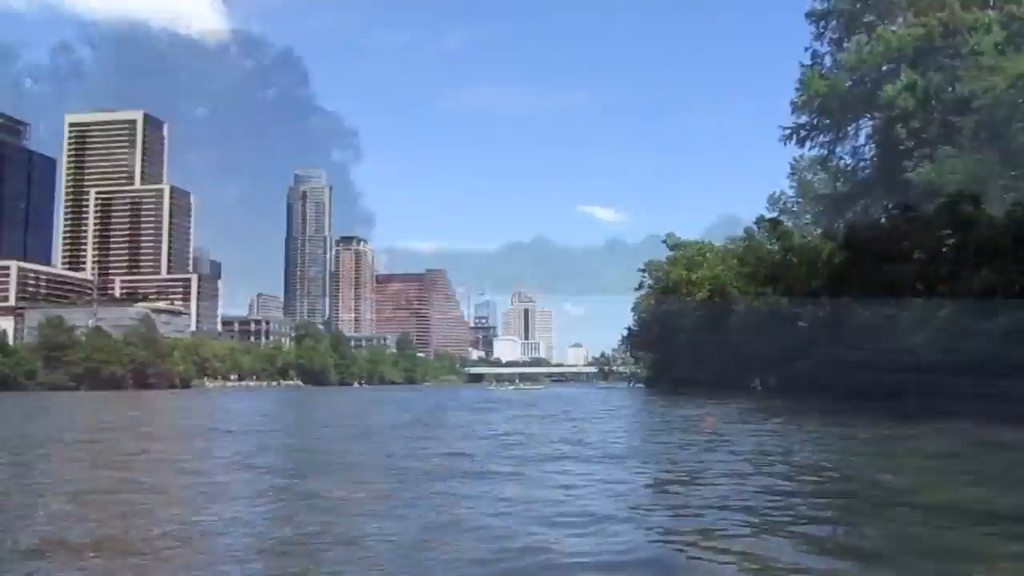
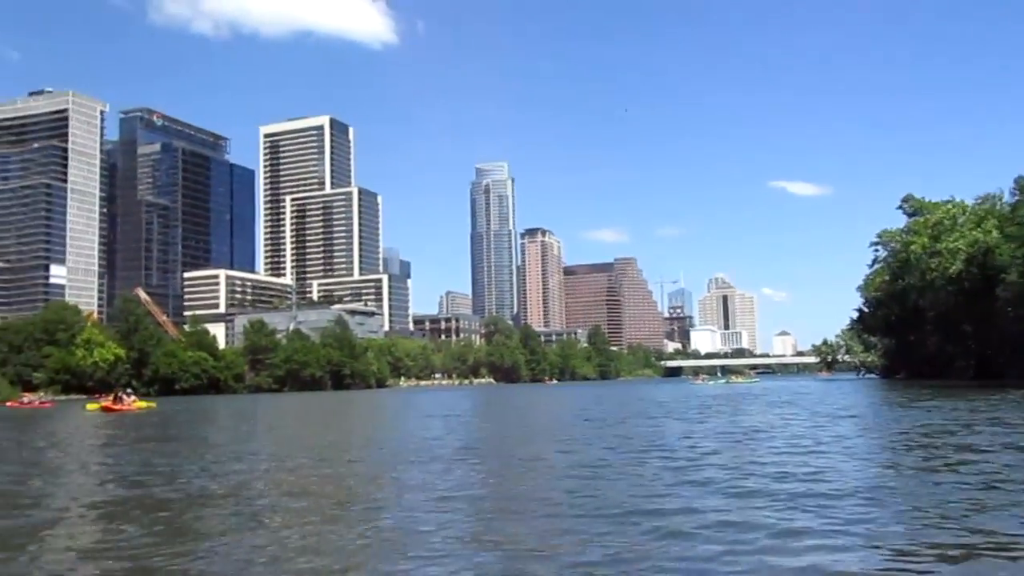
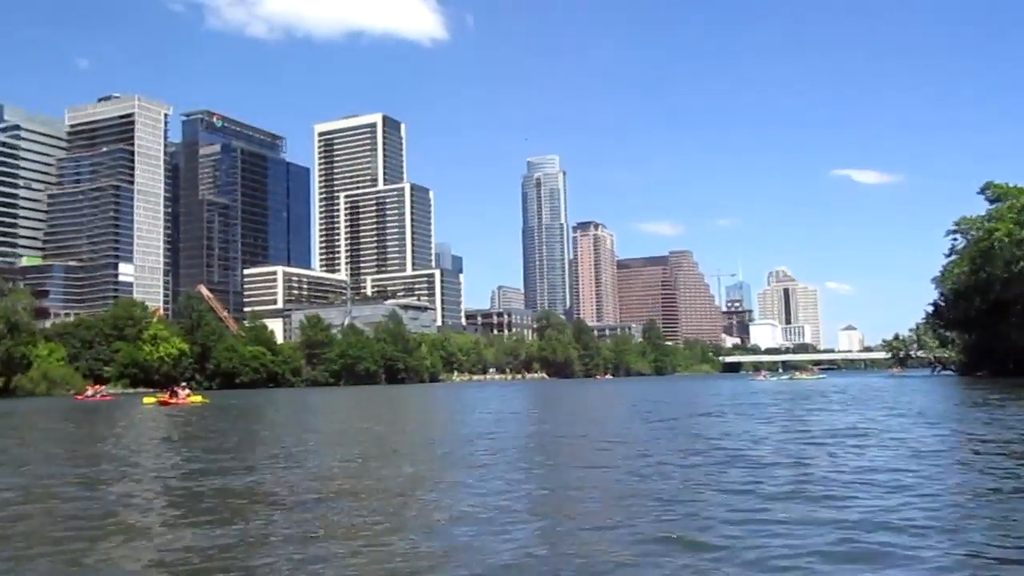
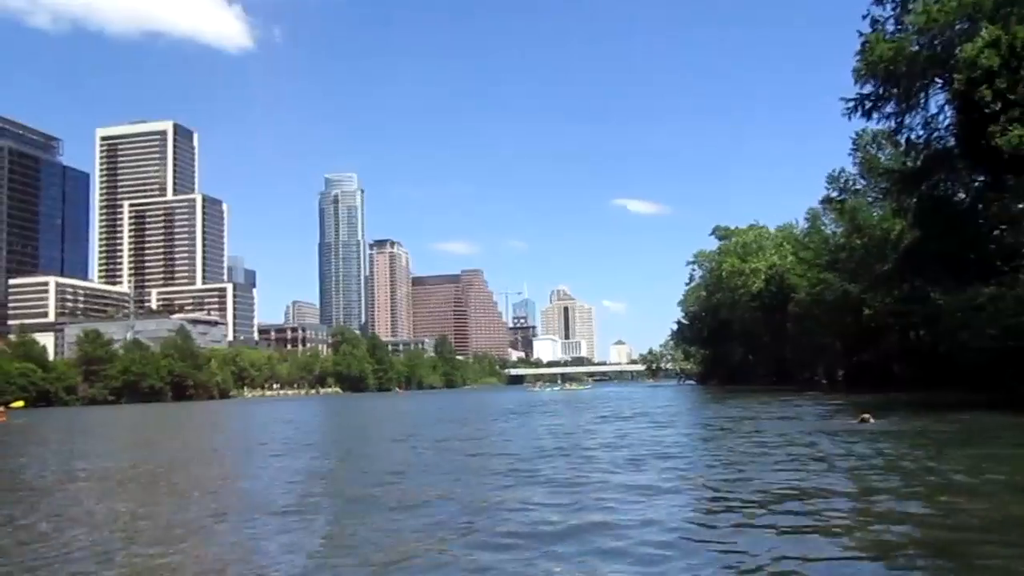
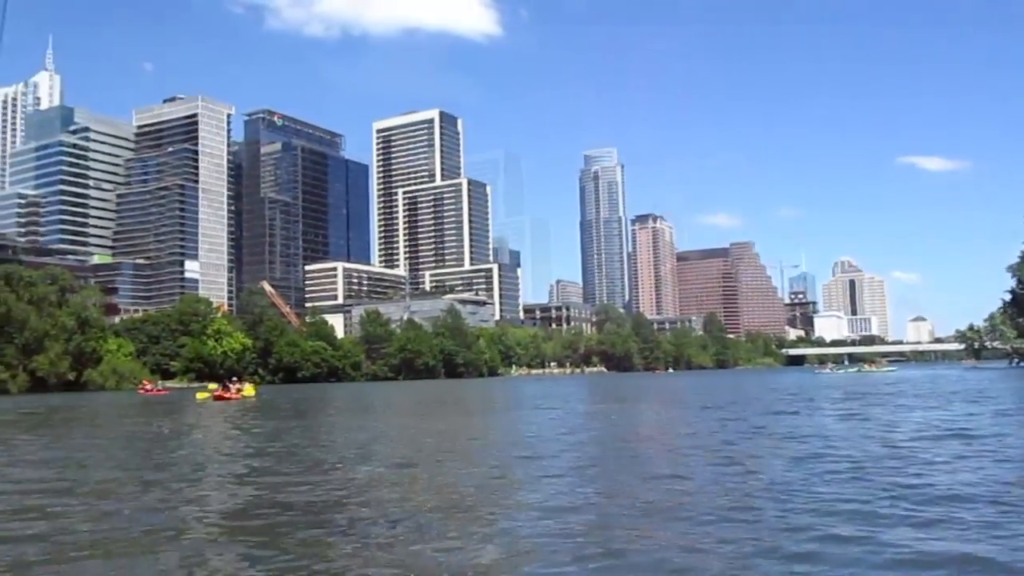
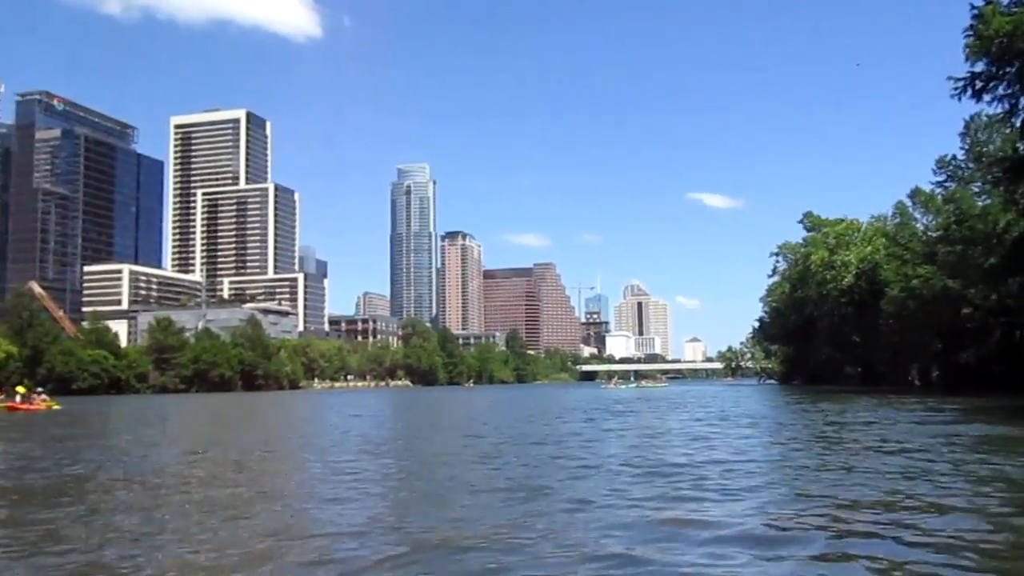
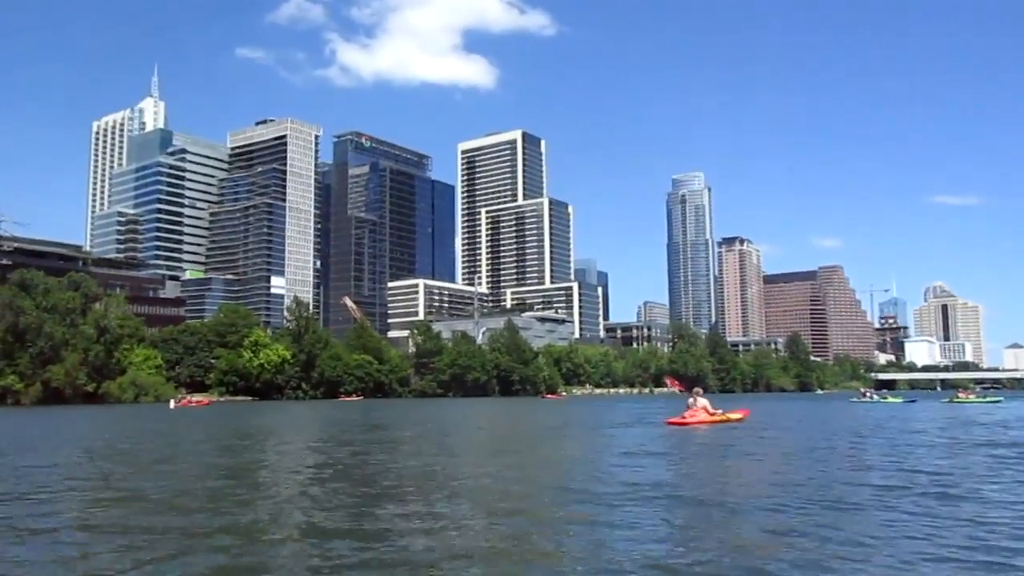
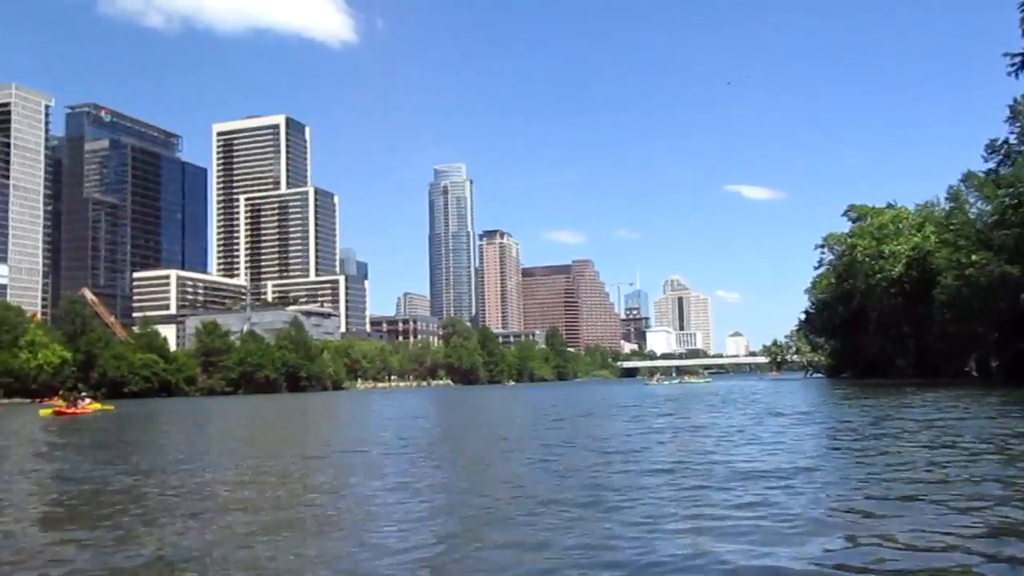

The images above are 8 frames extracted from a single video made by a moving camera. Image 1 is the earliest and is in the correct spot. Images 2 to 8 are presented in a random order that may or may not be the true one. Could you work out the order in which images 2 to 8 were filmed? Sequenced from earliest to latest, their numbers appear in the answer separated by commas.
4, 6, 8, 2, 3, 5, 7
